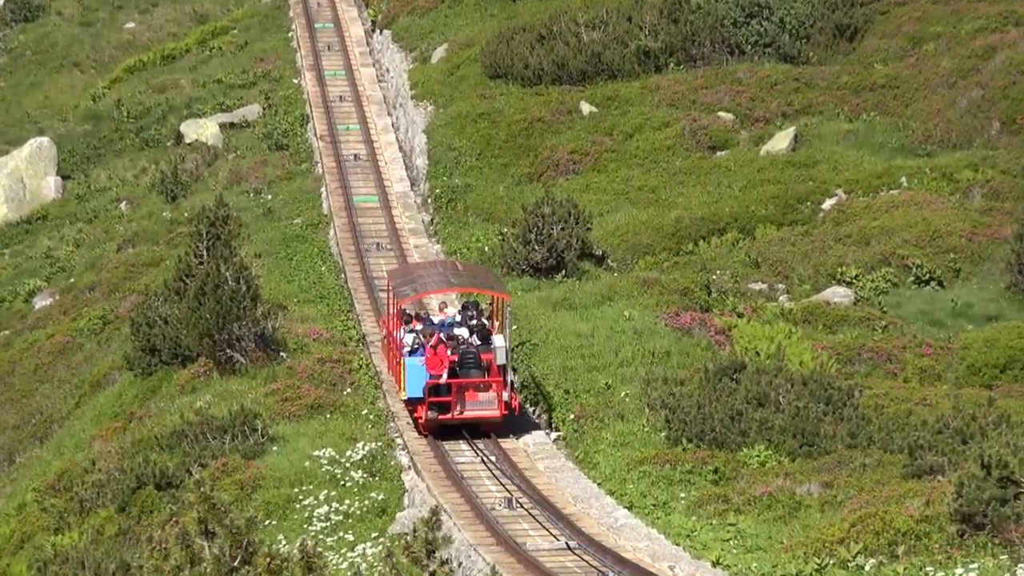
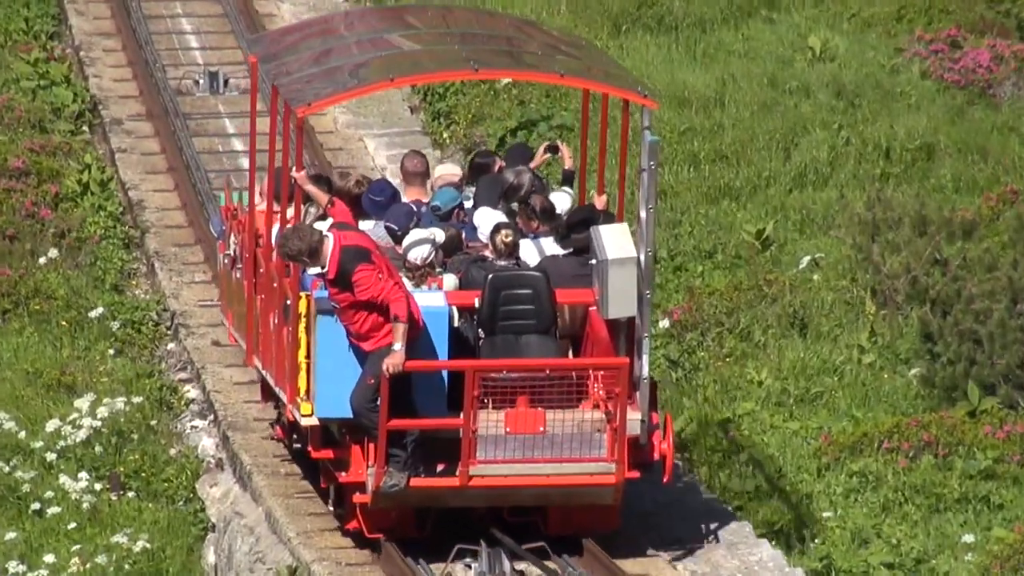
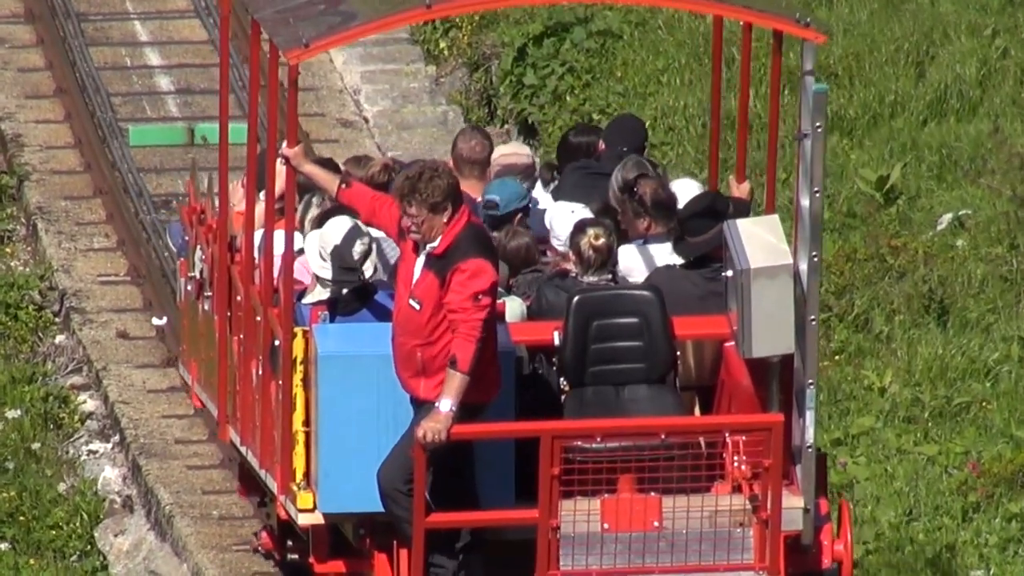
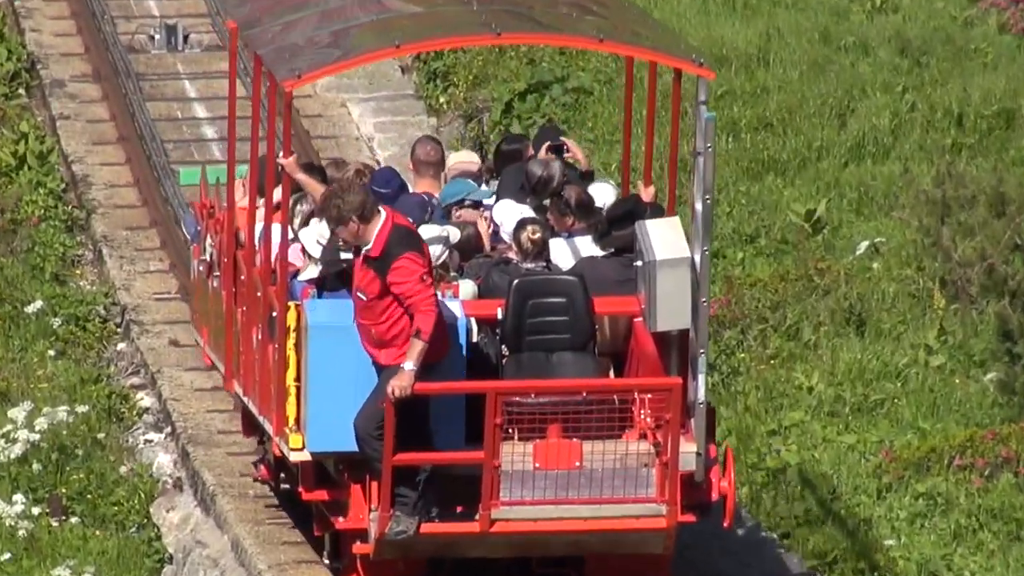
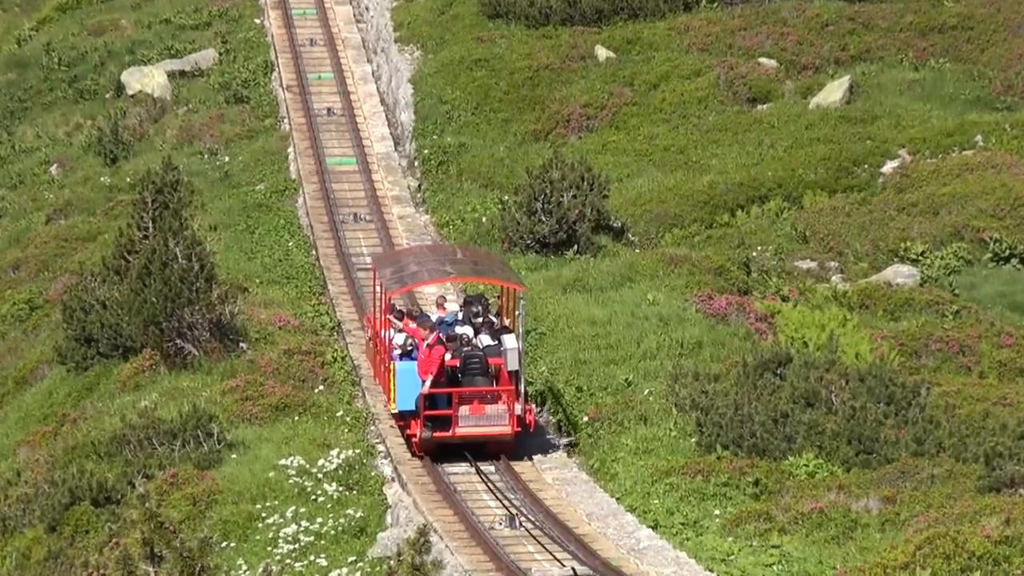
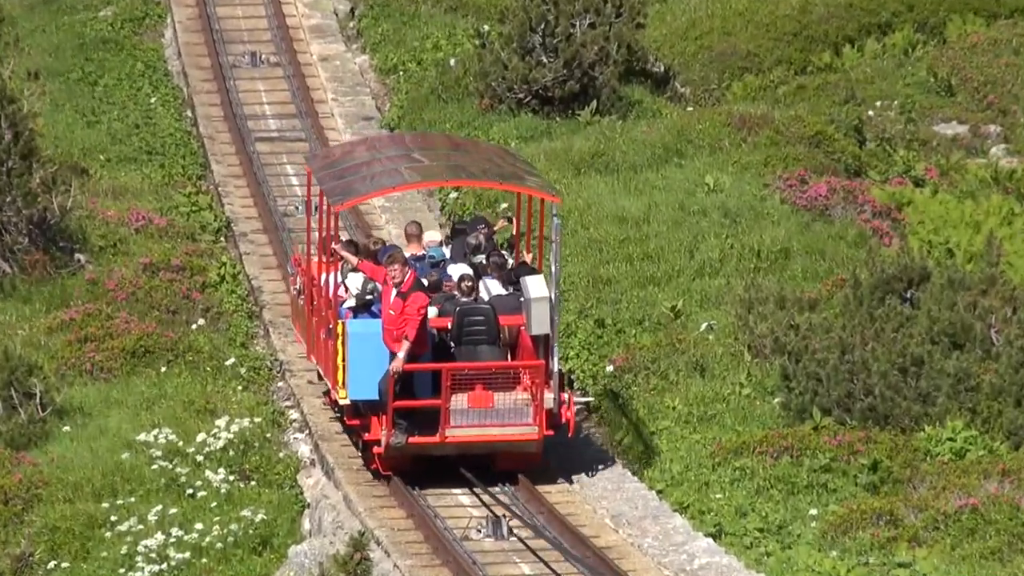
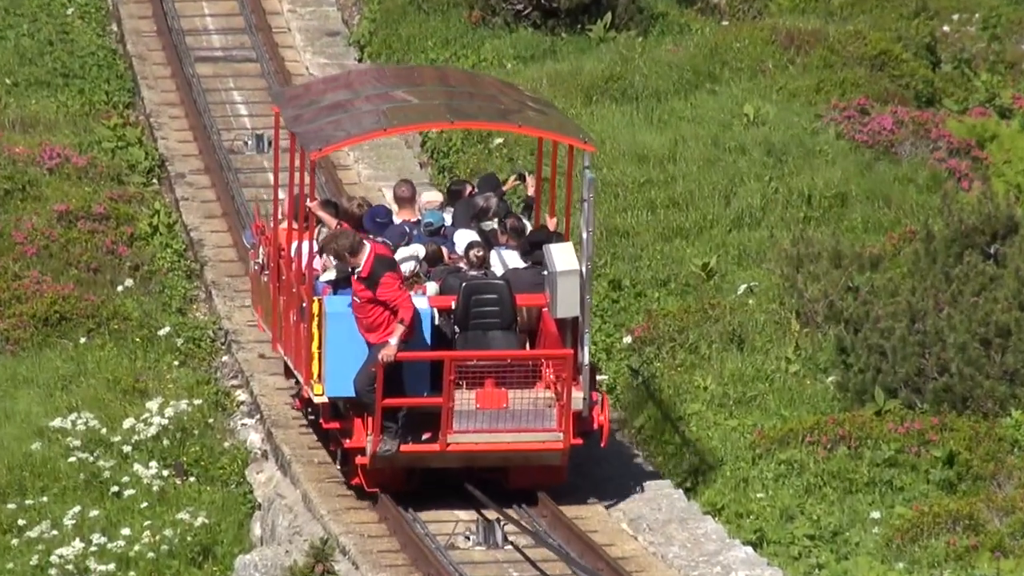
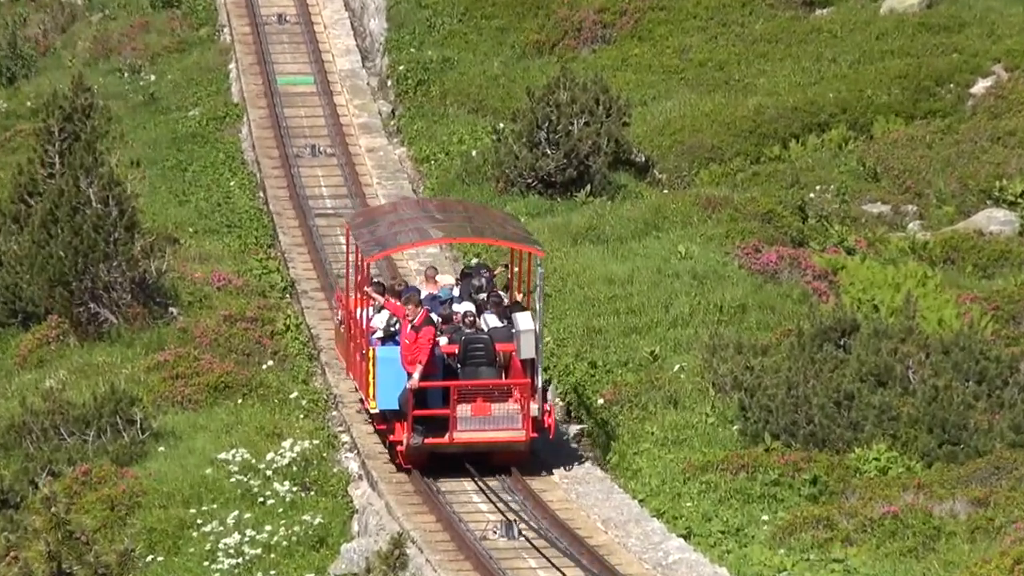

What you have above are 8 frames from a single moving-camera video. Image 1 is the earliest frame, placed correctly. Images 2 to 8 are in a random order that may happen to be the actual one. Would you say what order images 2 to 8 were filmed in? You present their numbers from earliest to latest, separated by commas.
5, 8, 6, 7, 2, 4, 3
